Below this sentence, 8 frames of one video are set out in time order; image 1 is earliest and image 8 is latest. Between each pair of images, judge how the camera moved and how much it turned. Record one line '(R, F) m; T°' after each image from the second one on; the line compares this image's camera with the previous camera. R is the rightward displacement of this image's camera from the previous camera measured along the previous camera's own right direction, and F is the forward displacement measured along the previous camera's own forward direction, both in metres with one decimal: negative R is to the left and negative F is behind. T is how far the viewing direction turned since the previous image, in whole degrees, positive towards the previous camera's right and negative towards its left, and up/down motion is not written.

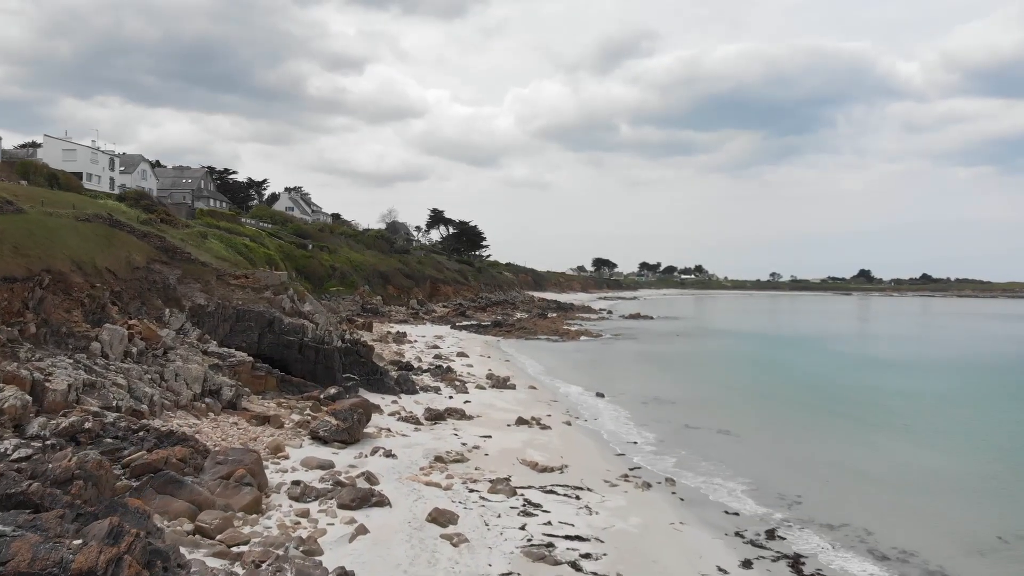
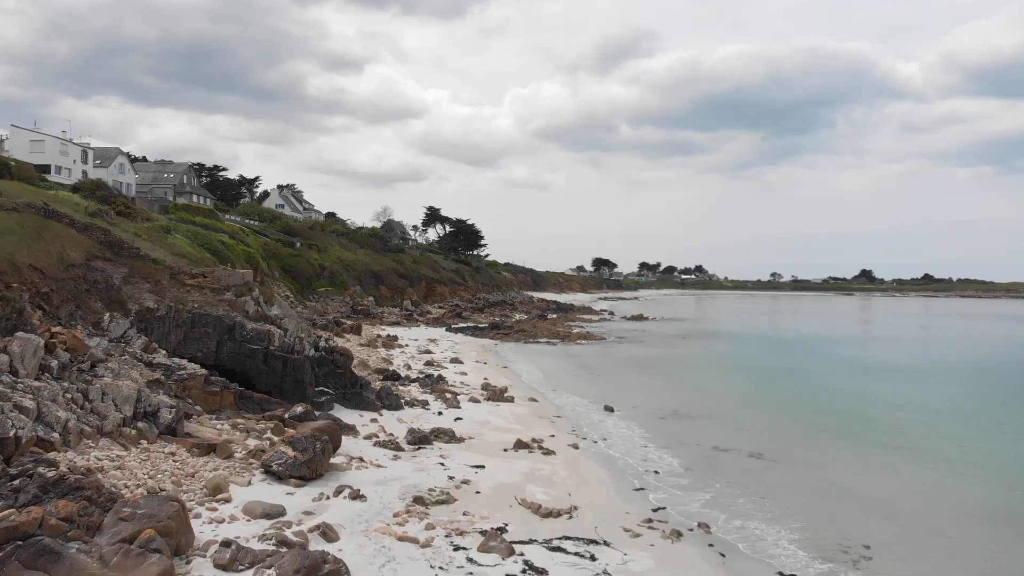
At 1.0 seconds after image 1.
(0.0, +2.0) m; 0°
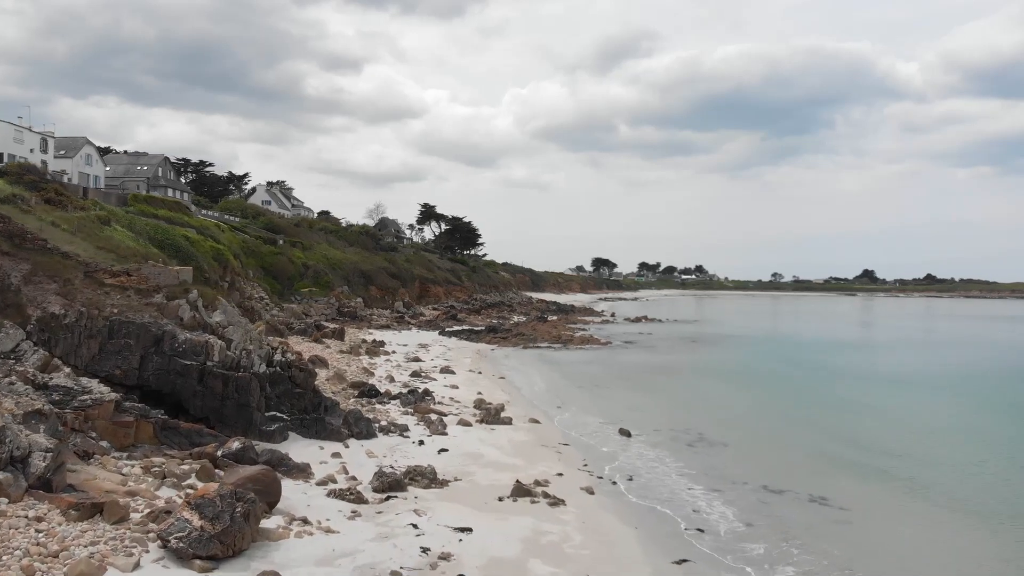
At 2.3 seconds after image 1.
(0.0, +2.6) m; 0°
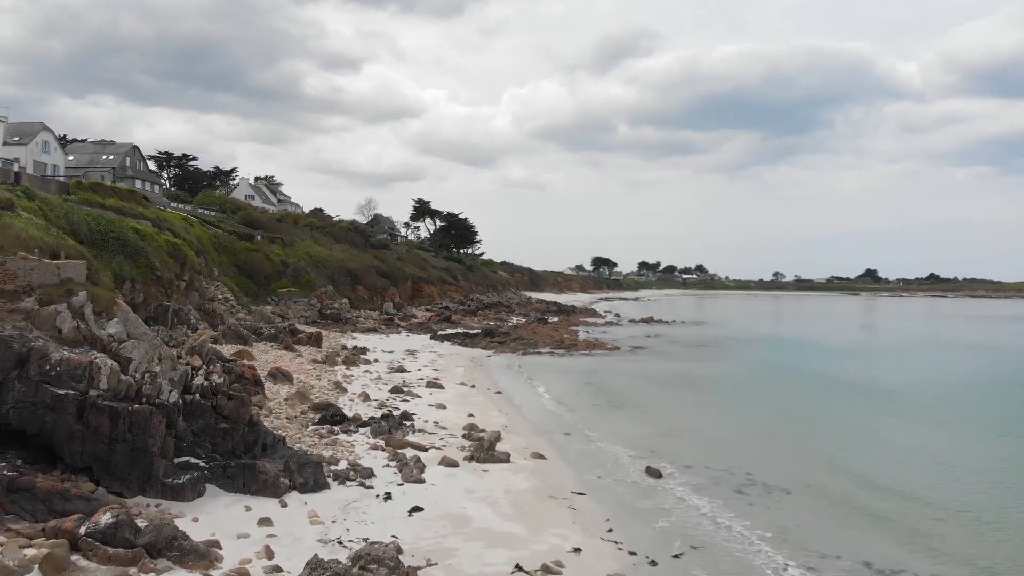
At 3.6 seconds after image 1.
(0.0, +2.9) m; 0°
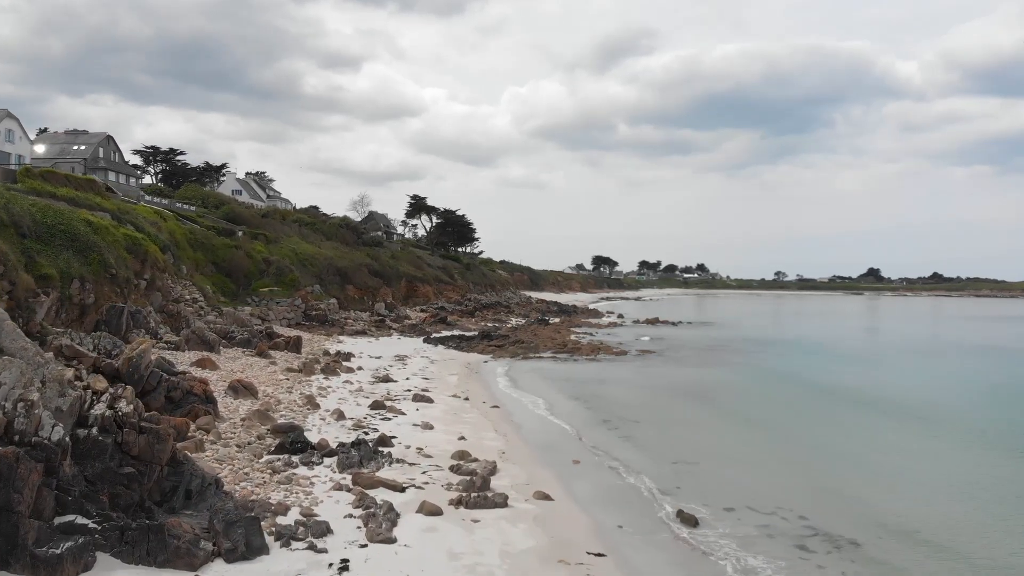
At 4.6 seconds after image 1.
(0.0, +2.1) m; 0°
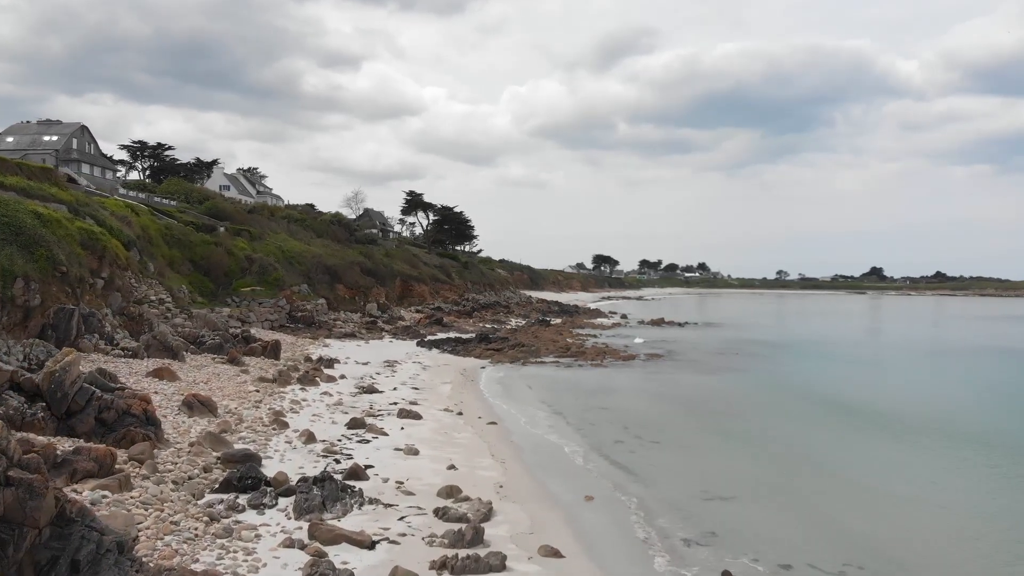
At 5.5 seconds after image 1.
(0.0, +1.9) m; 0°
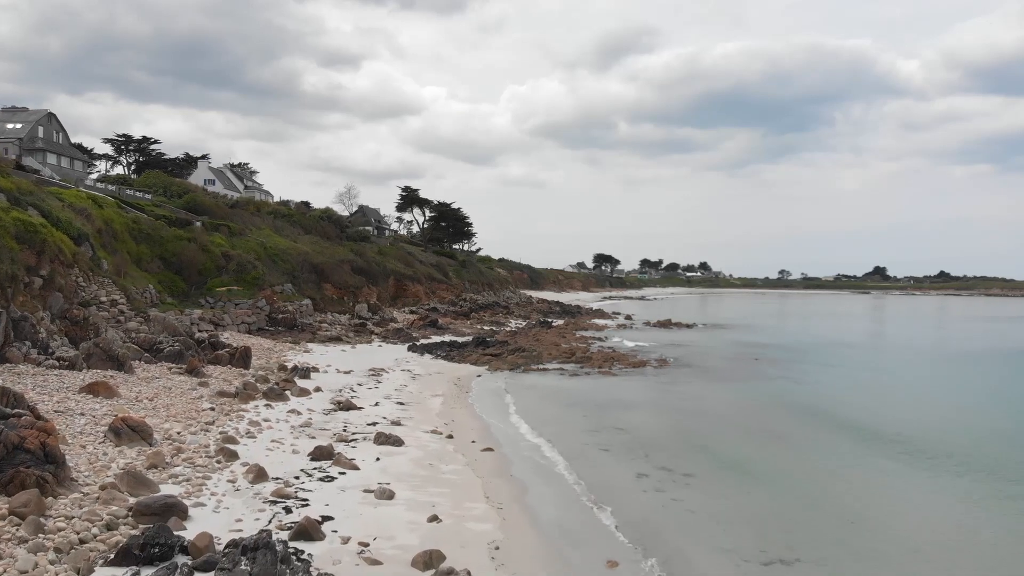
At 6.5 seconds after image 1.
(0.0, +2.1) m; 0°
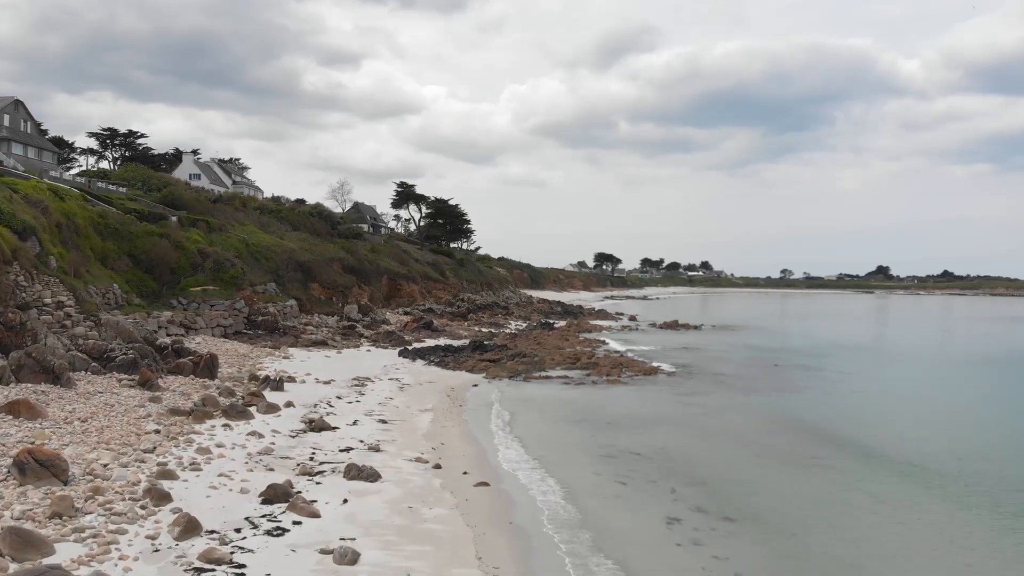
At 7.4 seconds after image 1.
(0.0, +1.8) m; 0°
